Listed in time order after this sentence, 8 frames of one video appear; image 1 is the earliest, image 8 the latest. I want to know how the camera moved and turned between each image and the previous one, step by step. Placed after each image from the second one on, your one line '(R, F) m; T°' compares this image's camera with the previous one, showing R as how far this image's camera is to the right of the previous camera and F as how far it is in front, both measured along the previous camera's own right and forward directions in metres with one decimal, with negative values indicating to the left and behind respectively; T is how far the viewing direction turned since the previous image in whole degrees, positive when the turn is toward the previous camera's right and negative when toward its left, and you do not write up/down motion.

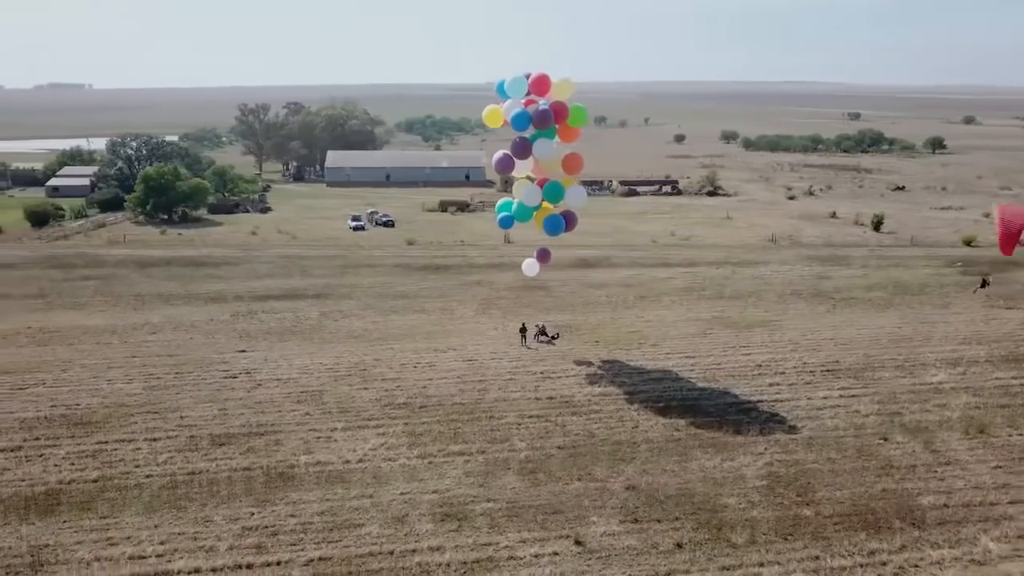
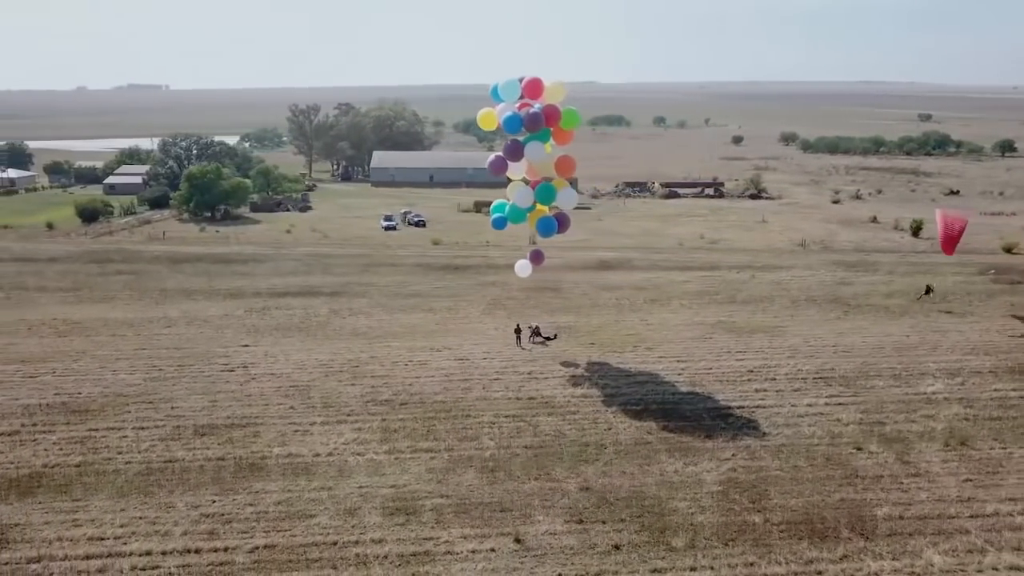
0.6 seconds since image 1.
(+1.6, -0.2) m; -4°
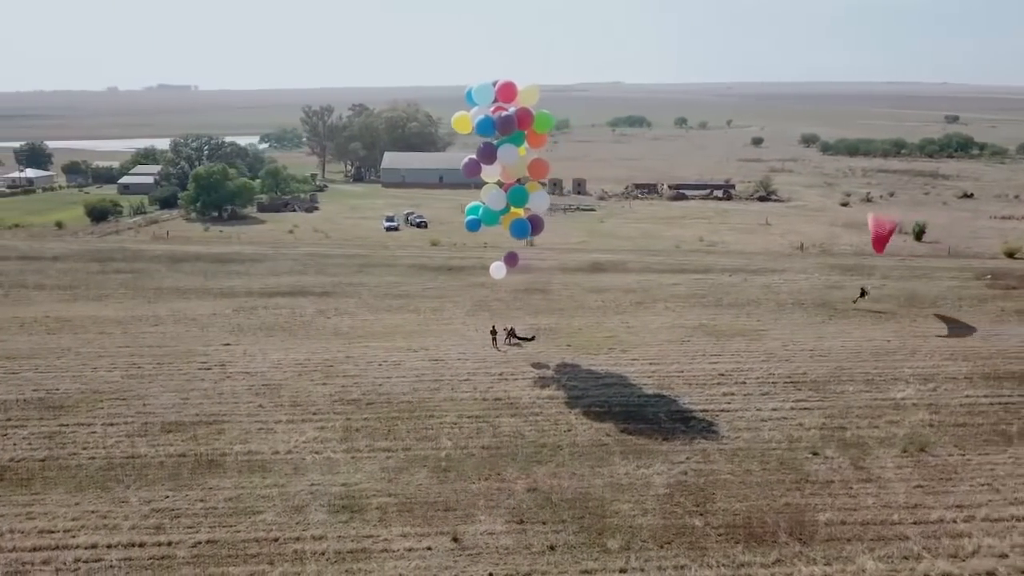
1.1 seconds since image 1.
(+1.2, -0.1) m; -2°
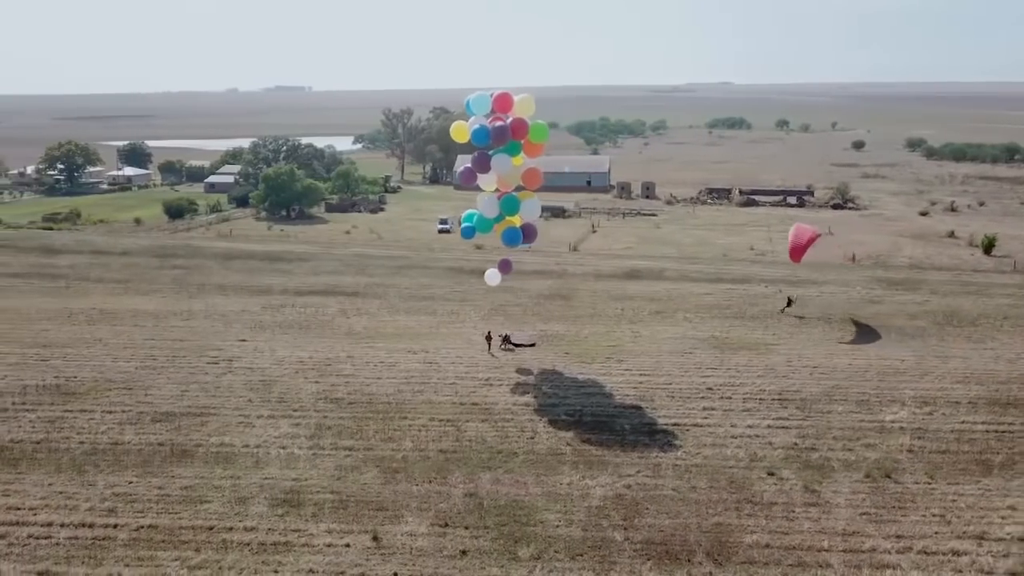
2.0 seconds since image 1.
(+2.5, -0.1) m; -7°
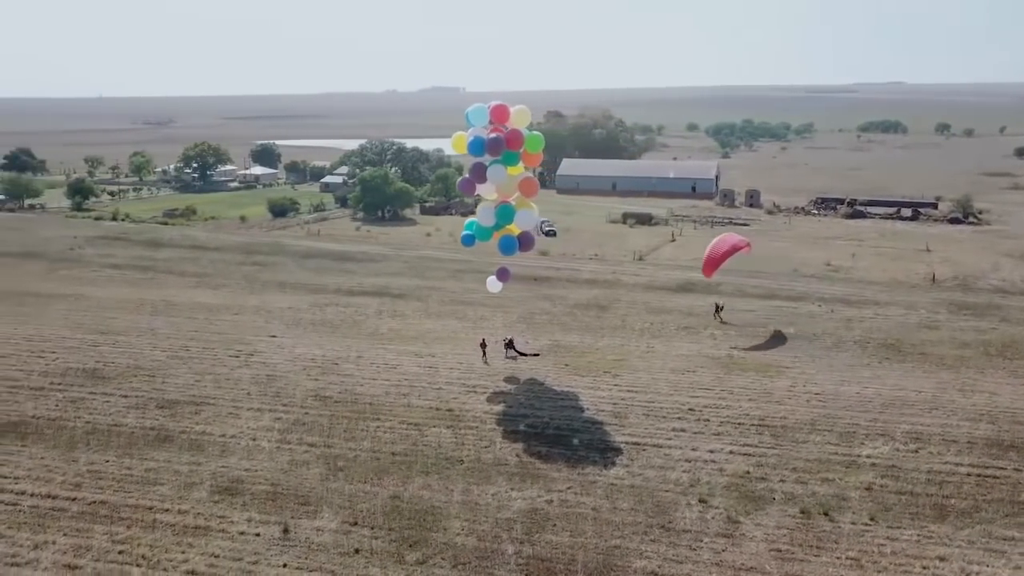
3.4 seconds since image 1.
(+3.5, -0.1) m; -10°
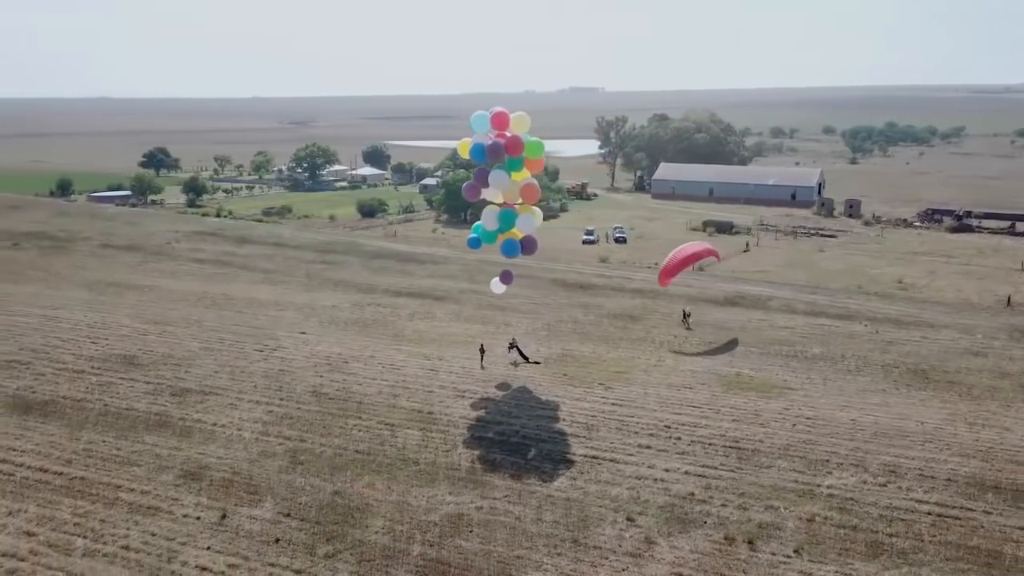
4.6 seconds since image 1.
(+3.3, -0.2) m; -9°
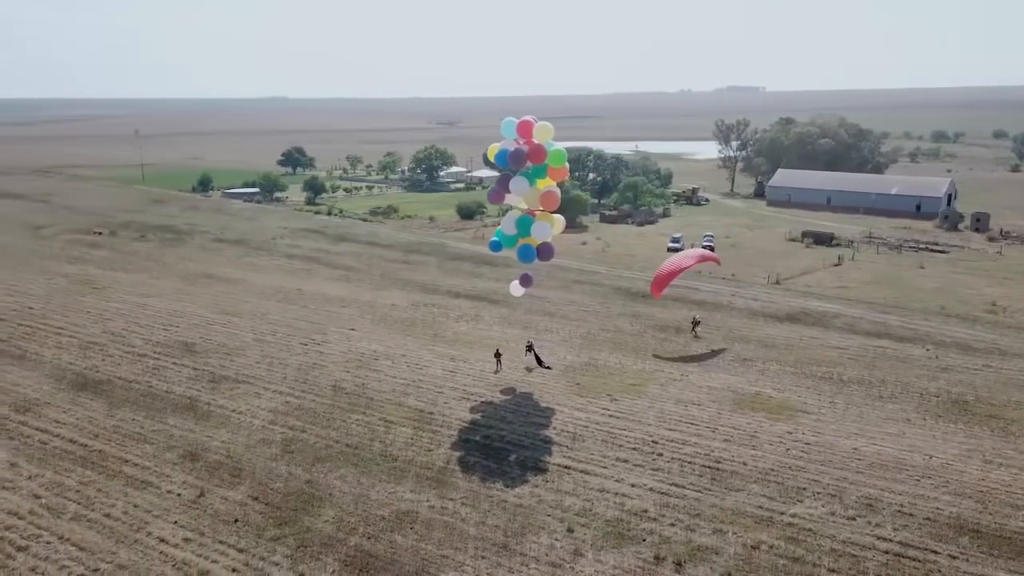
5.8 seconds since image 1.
(+3.3, -0.2) m; -10°
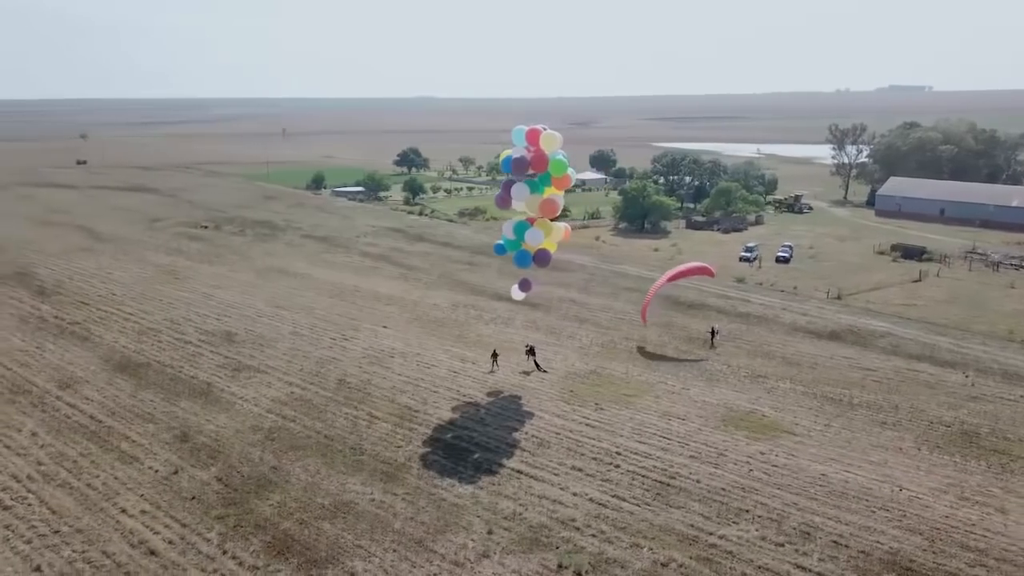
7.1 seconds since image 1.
(+3.6, -0.2) m; -9°
